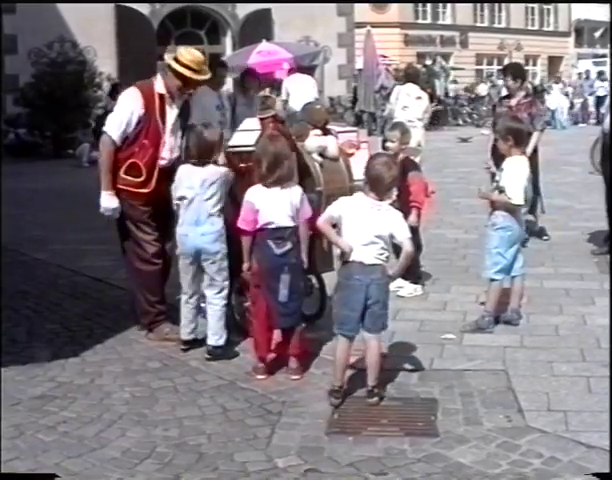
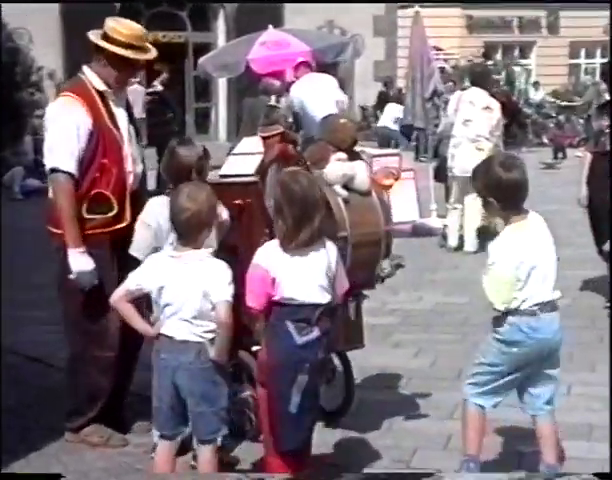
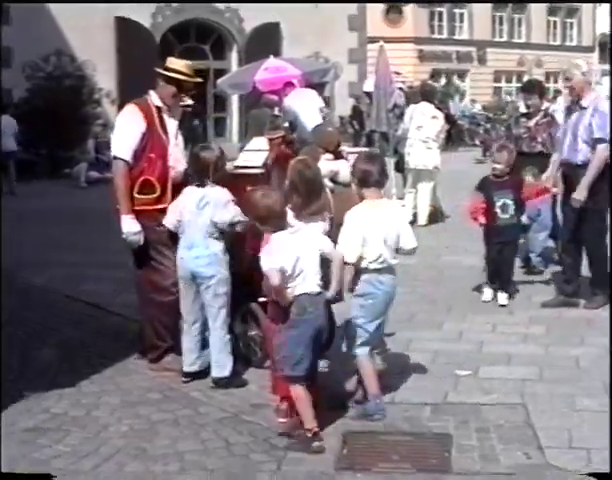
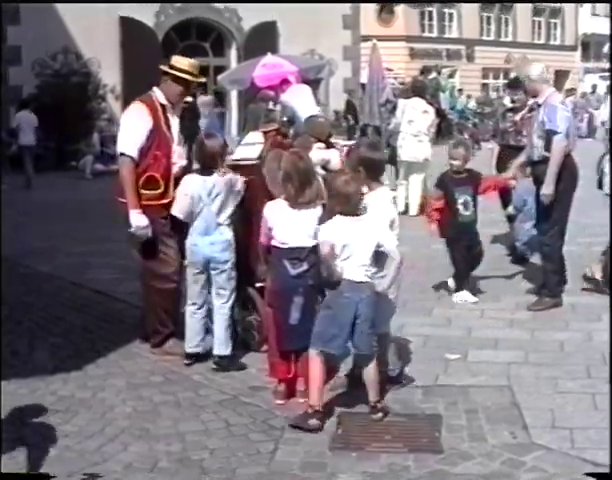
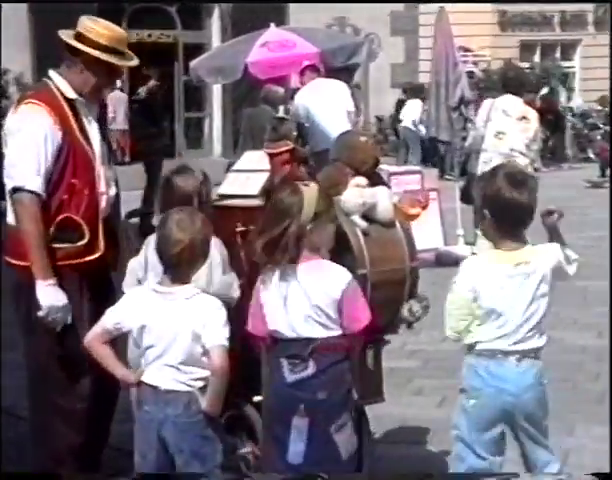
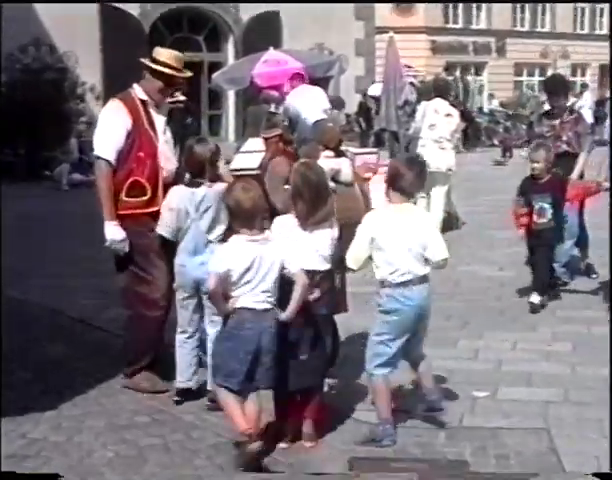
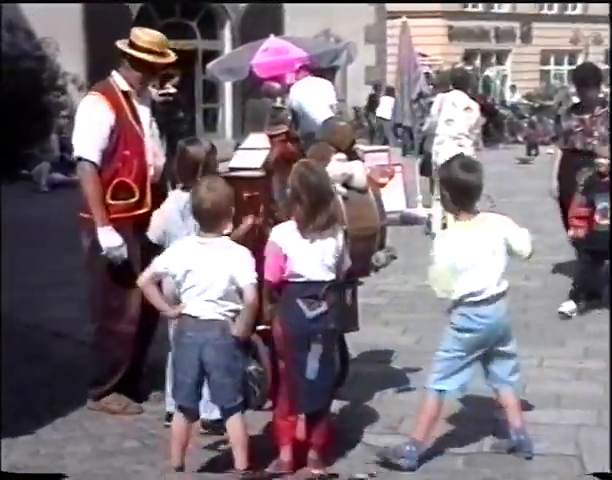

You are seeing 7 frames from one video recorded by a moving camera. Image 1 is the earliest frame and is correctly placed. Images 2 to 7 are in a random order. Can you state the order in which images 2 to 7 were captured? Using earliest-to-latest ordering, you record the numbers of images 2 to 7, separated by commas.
4, 3, 6, 7, 2, 5
